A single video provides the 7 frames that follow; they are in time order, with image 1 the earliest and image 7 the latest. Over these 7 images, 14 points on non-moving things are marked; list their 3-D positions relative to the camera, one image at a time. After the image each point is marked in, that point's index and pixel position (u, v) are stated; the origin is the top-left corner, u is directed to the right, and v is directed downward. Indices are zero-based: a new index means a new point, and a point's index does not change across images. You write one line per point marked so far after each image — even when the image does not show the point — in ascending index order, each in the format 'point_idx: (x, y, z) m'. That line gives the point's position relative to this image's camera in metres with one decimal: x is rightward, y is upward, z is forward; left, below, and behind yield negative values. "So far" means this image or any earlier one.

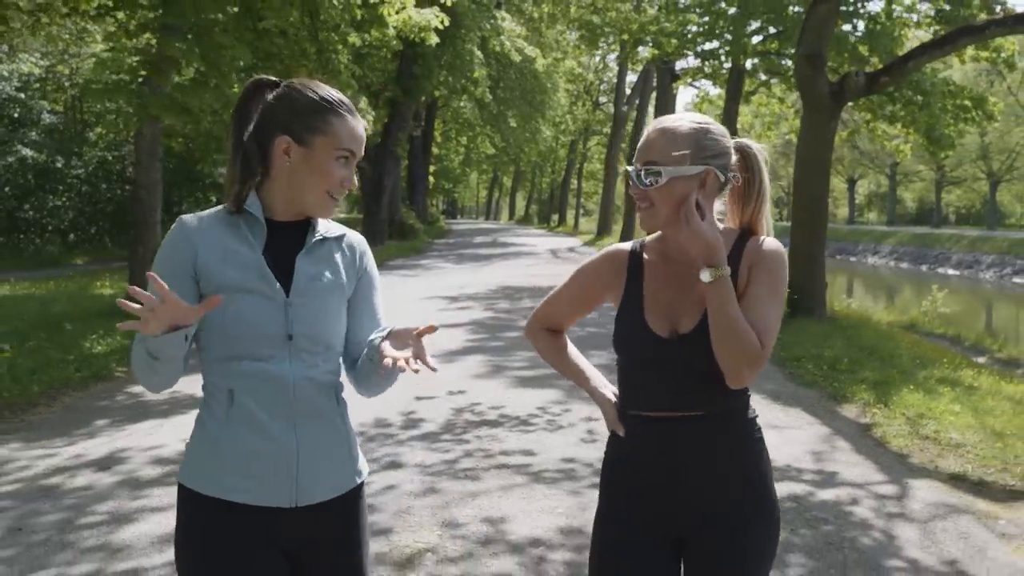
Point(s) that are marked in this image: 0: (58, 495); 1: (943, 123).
0: (-2.6, -1.2, +5.5) m
1: (+8.3, +3.2, +18.2) m
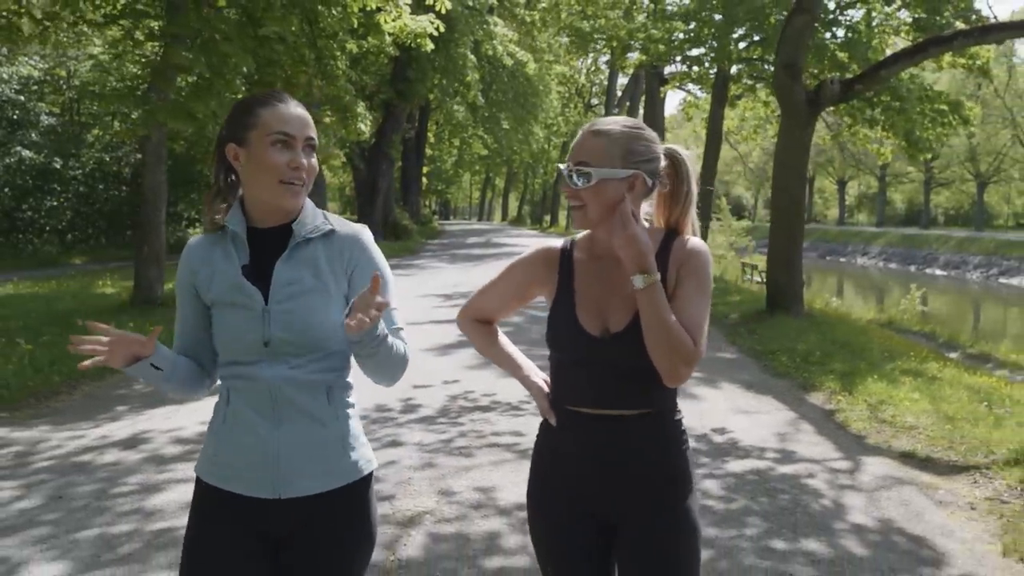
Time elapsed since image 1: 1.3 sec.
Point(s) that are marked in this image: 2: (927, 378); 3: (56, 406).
0: (-2.7, -1.2, +6.1) m
1: (+8.1, +3.2, +18.9) m
2: (+4.4, -0.9, +10.1) m
3: (-3.8, -1.0, +8.0) m
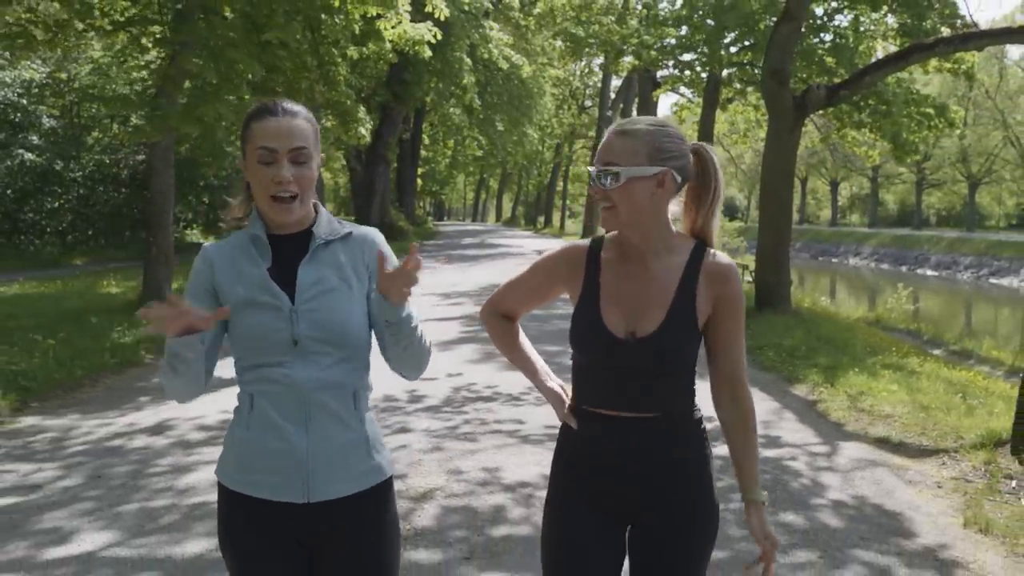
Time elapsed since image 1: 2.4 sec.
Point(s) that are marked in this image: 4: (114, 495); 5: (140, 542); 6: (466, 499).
0: (-2.7, -1.1, +6.5) m
1: (+8.1, +3.2, +19.4) m
2: (+4.4, -0.9, +10.6) m
3: (-3.8, -1.0, +8.4) m
4: (-2.3, -1.2, +5.6) m
5: (-1.9, -1.3, +4.8) m
6: (-0.3, -1.2, +5.5) m
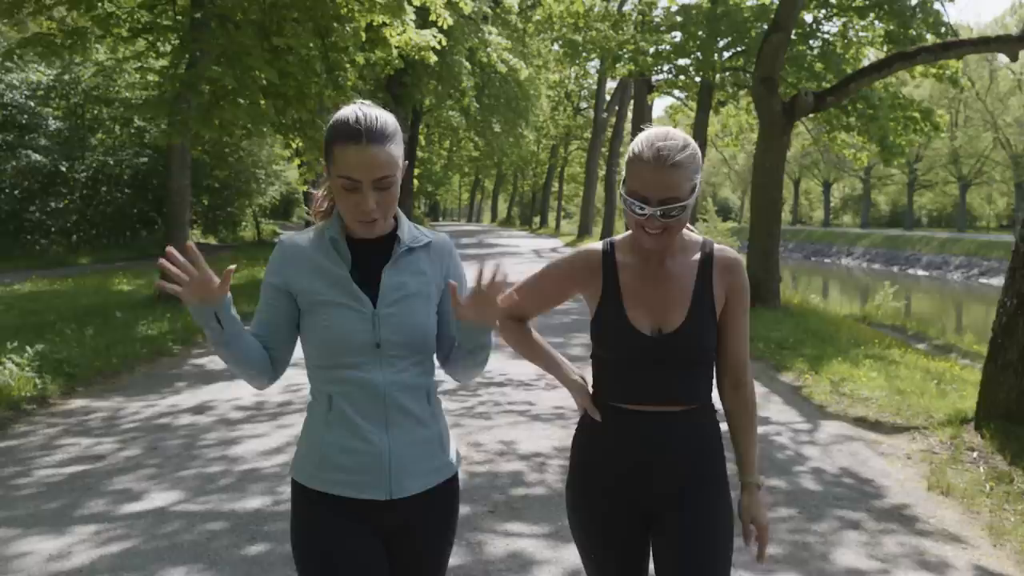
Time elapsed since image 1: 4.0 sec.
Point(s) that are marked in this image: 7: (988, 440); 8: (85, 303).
0: (-2.6, -1.1, +7.2) m
1: (+8.1, +3.3, +20.2) m
2: (+4.4, -0.9, +11.3) m
3: (-3.7, -0.9, +9.1) m
4: (-2.2, -1.1, +6.3) m
5: (-1.8, -1.2, +5.5) m
6: (-0.2, -1.2, +6.2) m
7: (+3.6, -1.1, +7.2) m
8: (-7.5, -0.3, +16.9) m
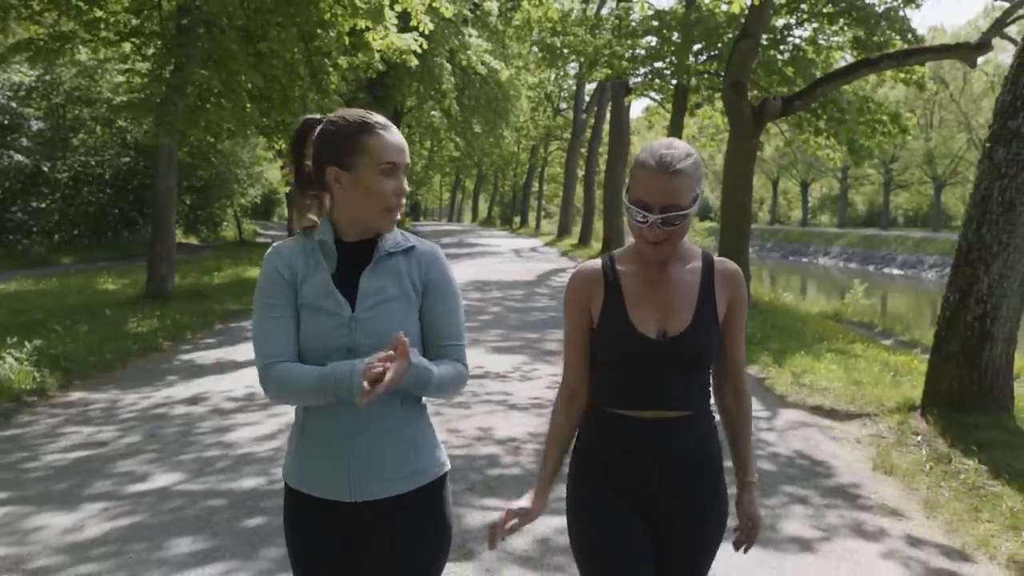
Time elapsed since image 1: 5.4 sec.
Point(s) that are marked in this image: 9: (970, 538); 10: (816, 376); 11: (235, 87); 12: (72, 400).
0: (-2.8, -1.0, +7.6) m
1: (+7.6, +3.3, +20.8) m
2: (+4.2, -0.8, +11.9) m
3: (-4.0, -0.9, +9.5) m
4: (-2.4, -1.1, +6.7) m
5: (-1.9, -1.2, +6.0) m
6: (-0.3, -1.1, +6.7) m
7: (+3.4, -1.1, +7.7) m
8: (-7.9, -0.2, +17.2) m
9: (+2.7, -1.5, +5.5) m
10: (+3.2, -0.9, +9.9) m
11: (-4.1, +3.0, +14.0) m
12: (-3.8, -1.0, +8.3) m
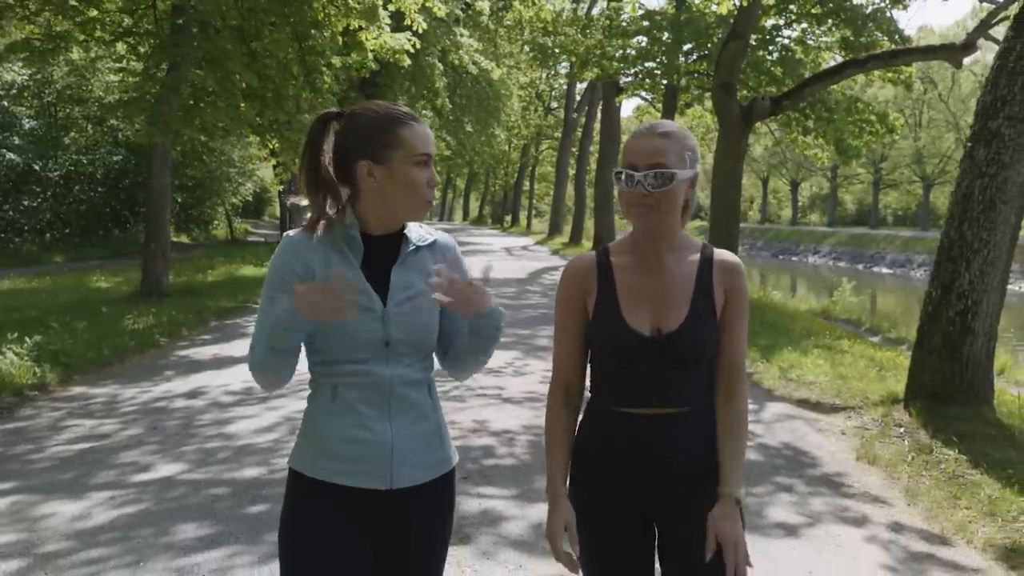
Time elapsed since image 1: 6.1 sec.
0: (-2.8, -1.0, +7.8) m
1: (+7.5, +3.4, +21.1) m
2: (+4.1, -0.8, +12.1) m
3: (-4.0, -0.9, +9.6) m
4: (-2.4, -1.1, +6.9) m
5: (-2.0, -1.2, +6.1) m
6: (-0.4, -1.1, +6.9) m
7: (+3.3, -1.1, +7.9) m
8: (-8.0, -0.2, +17.3) m
9: (+2.6, -1.4, +5.7) m
10: (+3.1, -0.9, +10.1) m
11: (-4.2, +3.0, +14.2) m
12: (-3.9, -0.9, +8.5) m
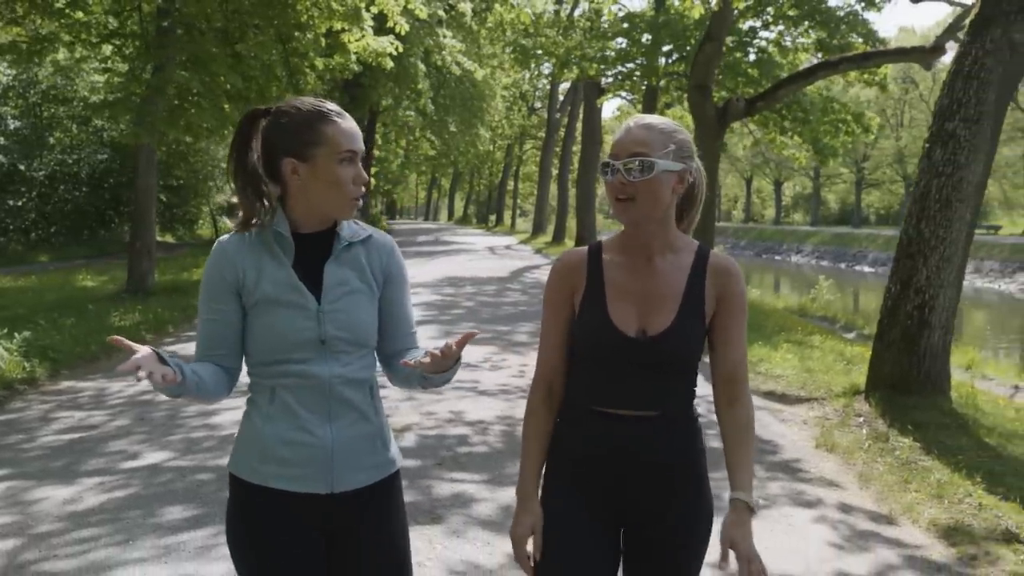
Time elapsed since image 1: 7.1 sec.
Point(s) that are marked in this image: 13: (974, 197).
0: (-3.0, -1.0, +8.1) m
1: (+7.0, +3.4, +21.5) m
2: (+3.8, -0.7, +12.4) m
3: (-4.3, -0.8, +9.9) m
4: (-2.6, -1.1, +7.1) m
5: (-2.1, -1.1, +6.4) m
6: (-0.6, -1.1, +7.2) m
7: (+3.1, -1.0, +8.3) m
8: (-8.4, -0.2, +17.5) m
9: (+2.4, -1.4, +6.1) m
10: (+2.8, -0.8, +10.4) m
11: (-4.5, +3.0, +14.4) m
12: (-4.1, -0.9, +8.7) m
13: (+4.0, +0.8, +8.2) m
